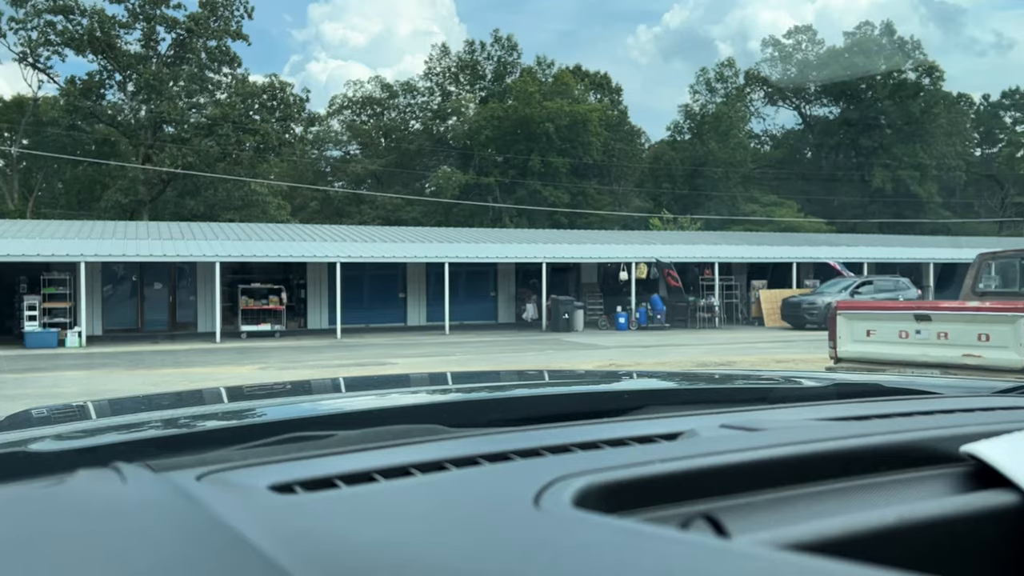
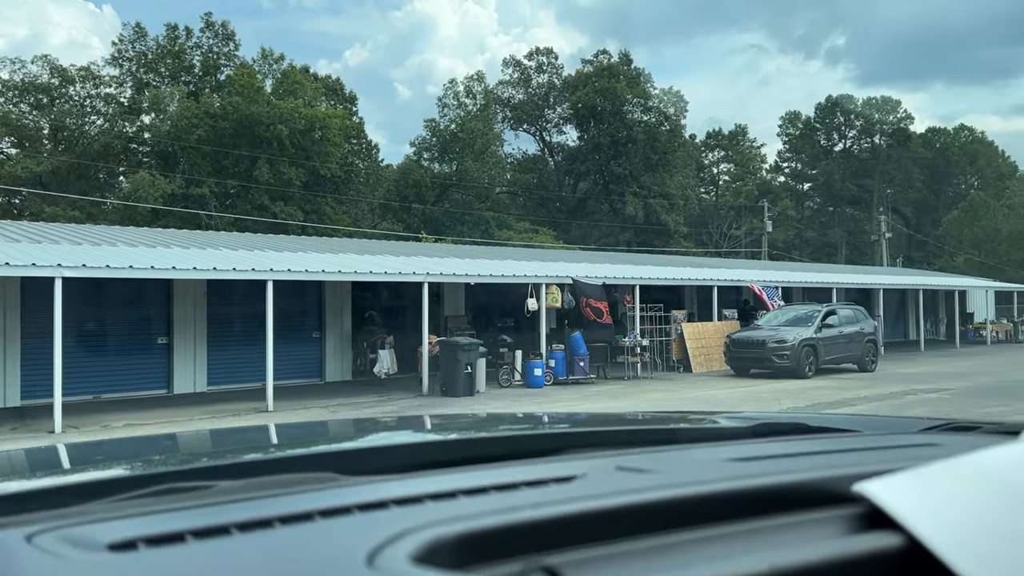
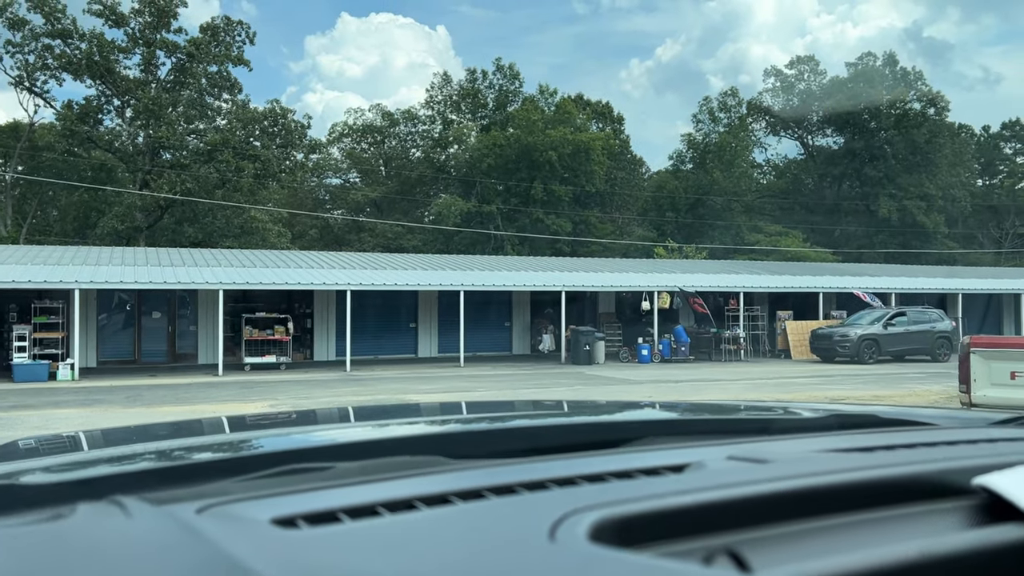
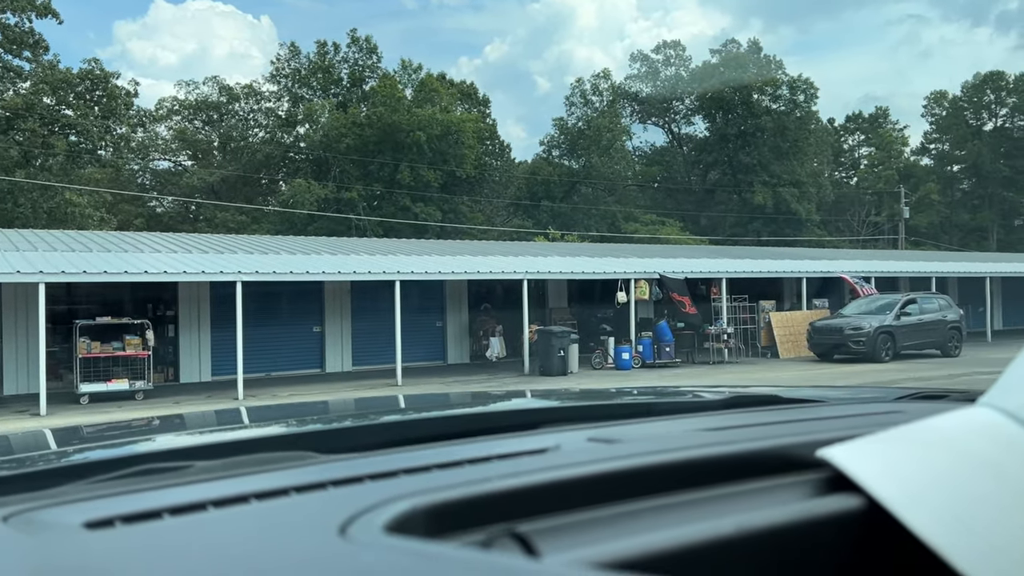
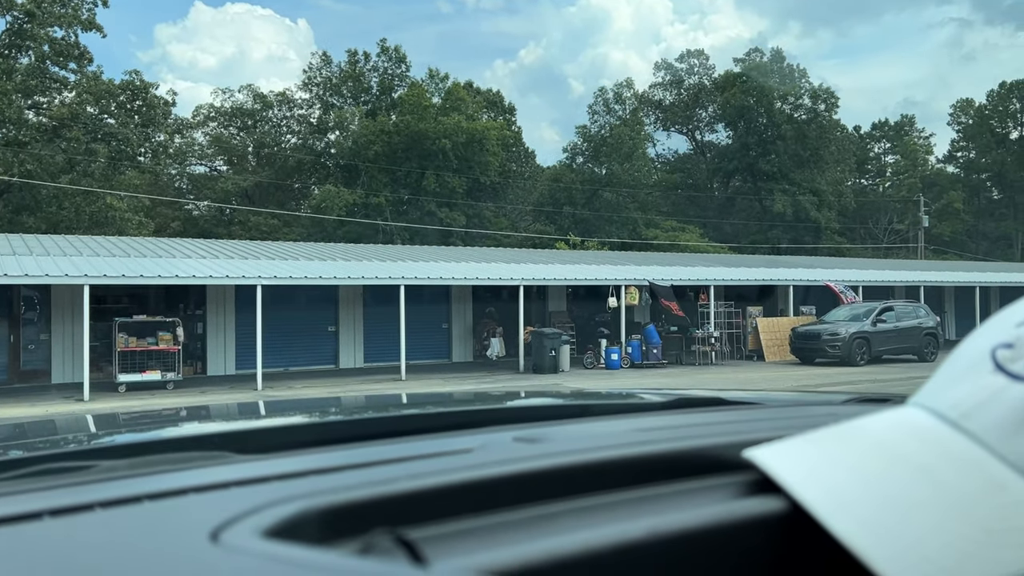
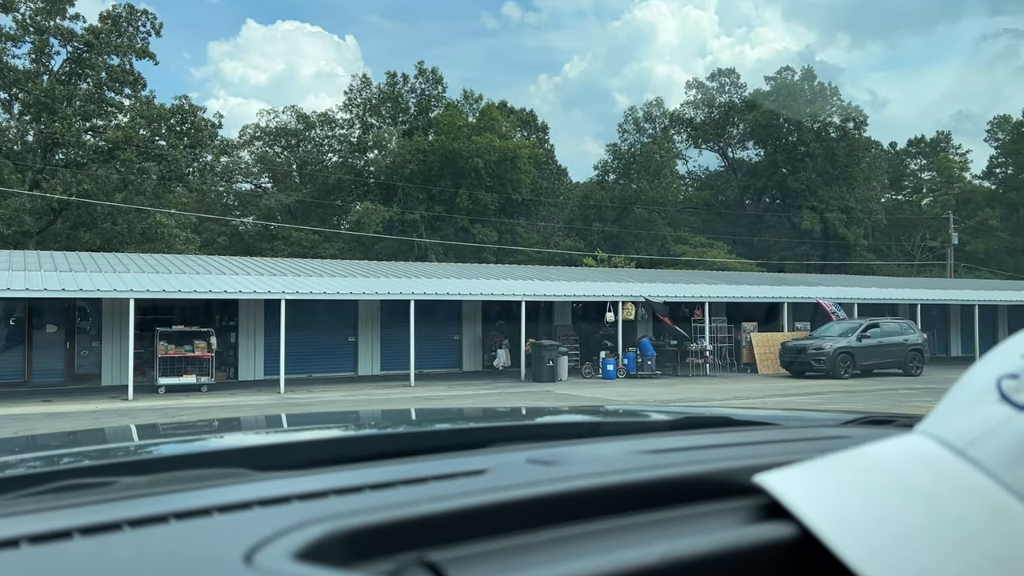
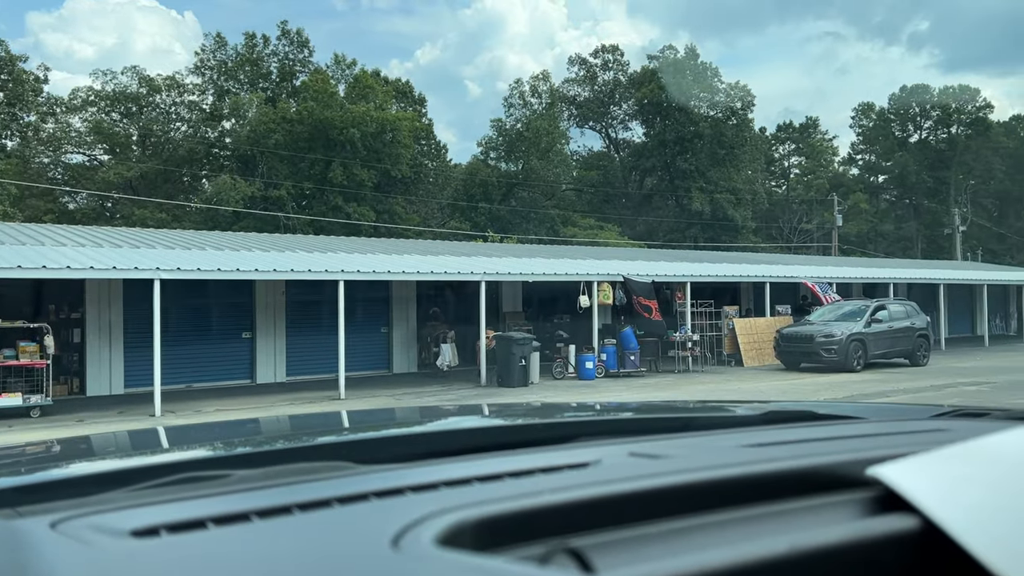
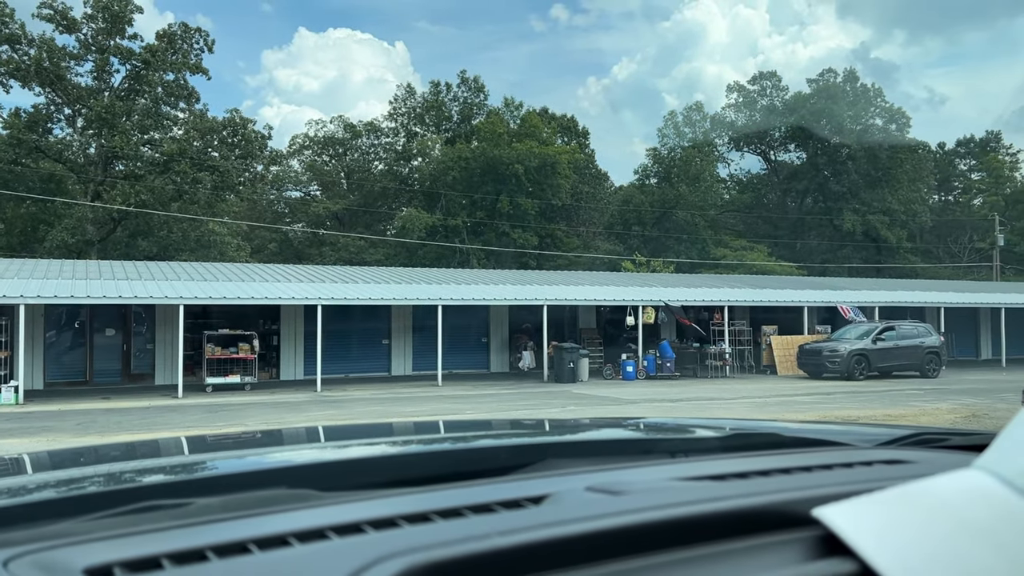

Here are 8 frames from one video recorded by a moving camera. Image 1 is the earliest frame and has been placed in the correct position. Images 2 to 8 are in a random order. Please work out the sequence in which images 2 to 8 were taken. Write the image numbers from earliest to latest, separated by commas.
3, 8, 6, 5, 4, 7, 2
